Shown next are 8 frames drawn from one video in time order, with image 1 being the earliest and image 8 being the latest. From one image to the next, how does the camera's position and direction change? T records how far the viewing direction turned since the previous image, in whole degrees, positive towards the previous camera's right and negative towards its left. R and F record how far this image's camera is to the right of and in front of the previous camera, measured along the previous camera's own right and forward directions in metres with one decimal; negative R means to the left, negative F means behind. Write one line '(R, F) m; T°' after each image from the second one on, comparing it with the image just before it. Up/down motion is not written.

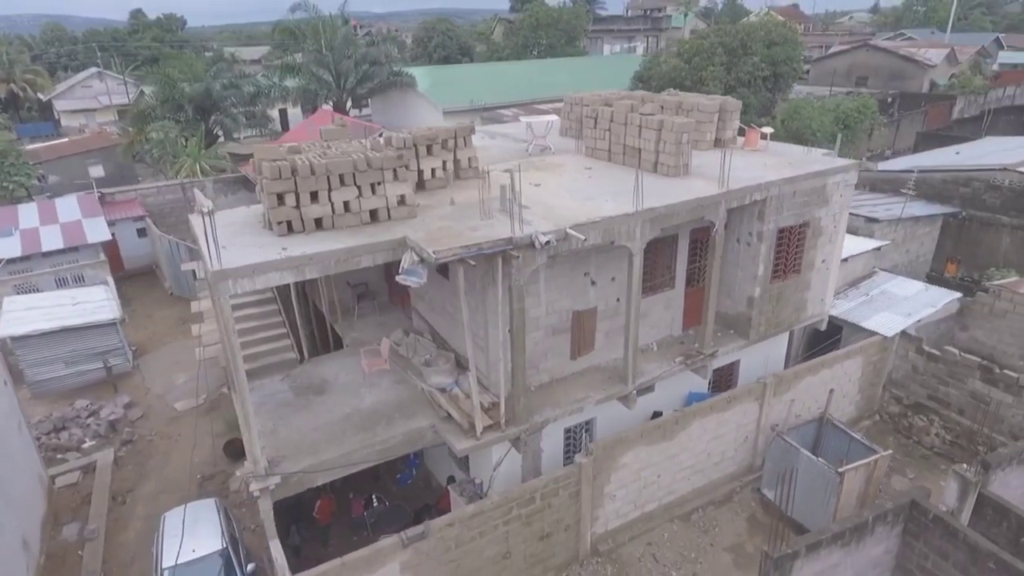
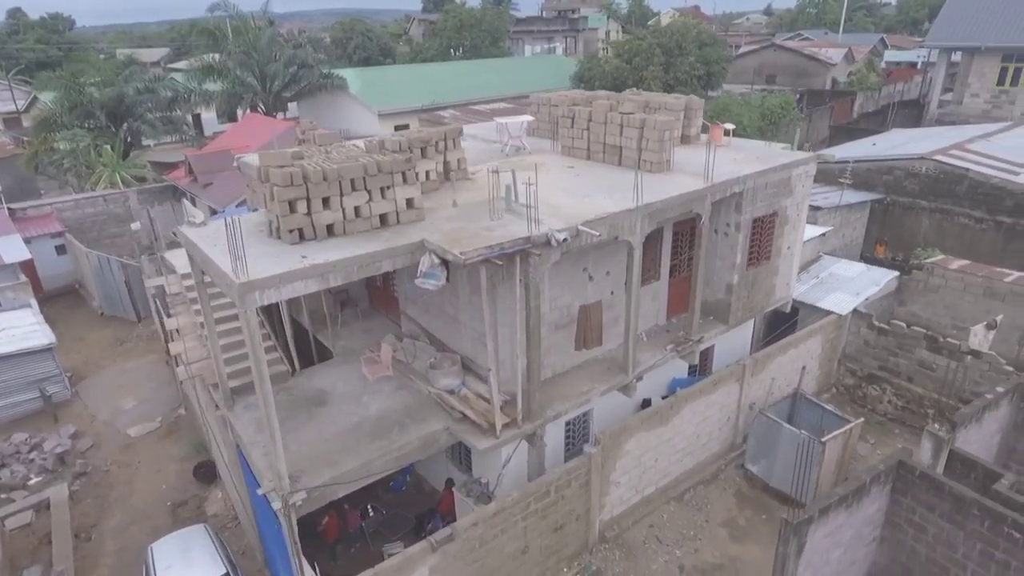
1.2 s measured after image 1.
(-1.3, 0.0) m; +7°
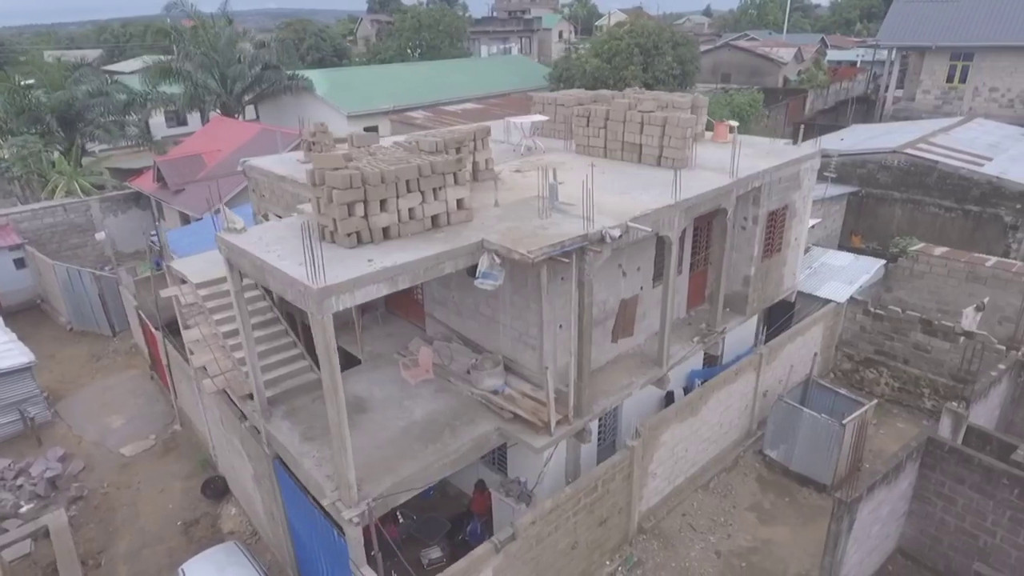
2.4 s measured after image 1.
(-1.4, 0.0) m; +5°
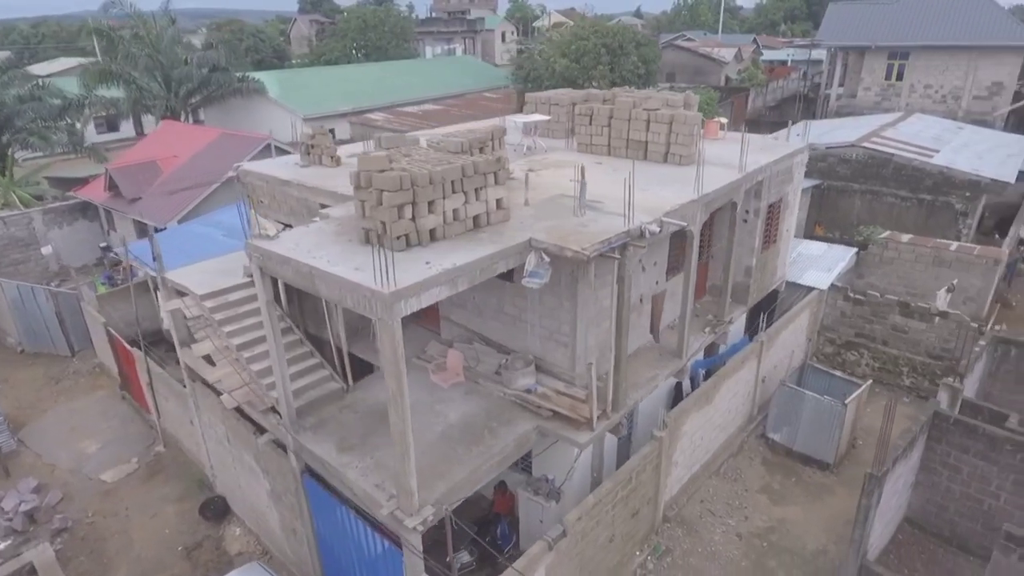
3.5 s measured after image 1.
(-1.4, +0.1) m; +5°
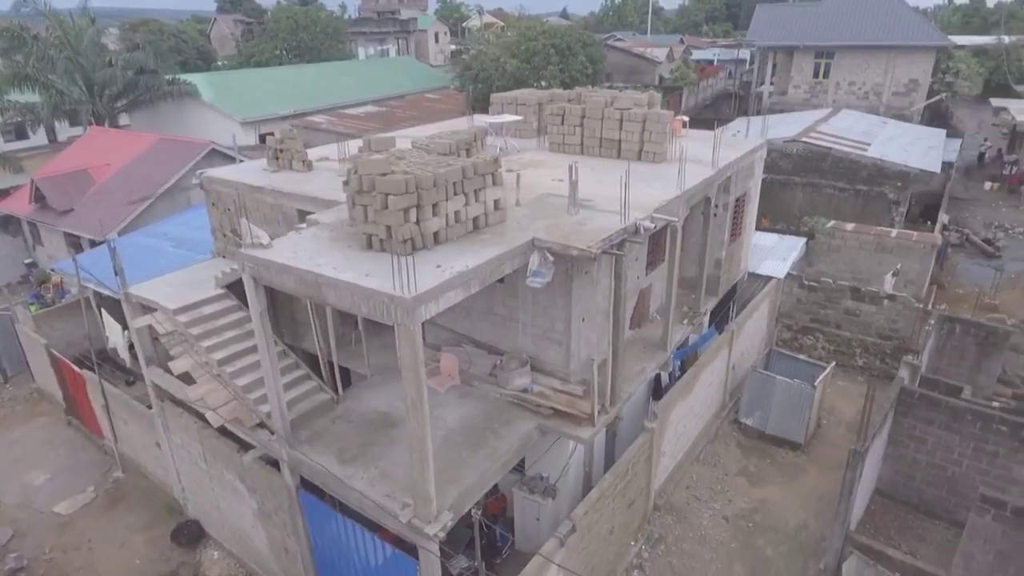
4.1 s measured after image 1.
(-0.9, 0.0) m; +6°
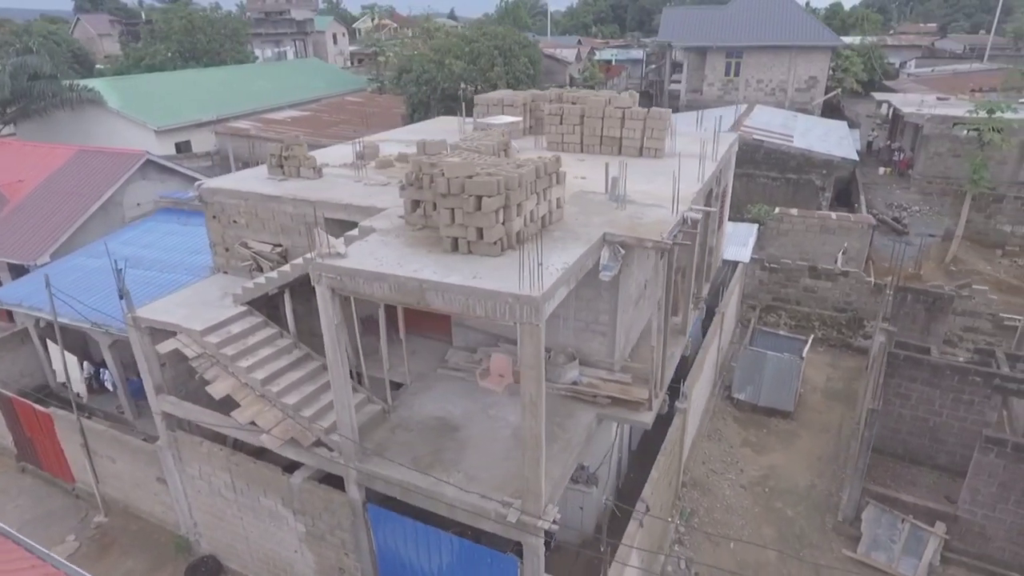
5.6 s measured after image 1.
(-2.4, 0.0) m; +9°
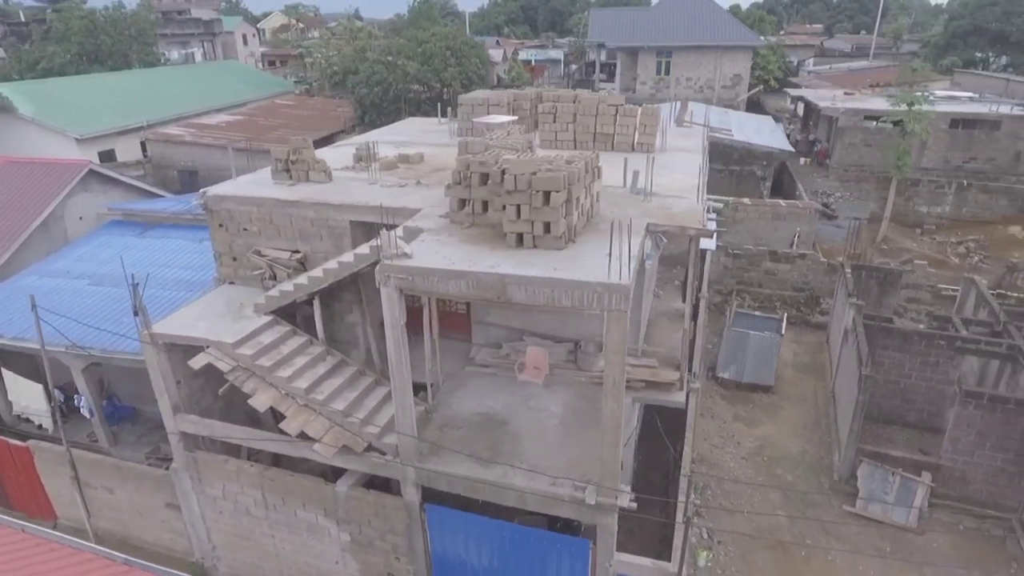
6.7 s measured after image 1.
(-1.9, -0.1) m; +8°
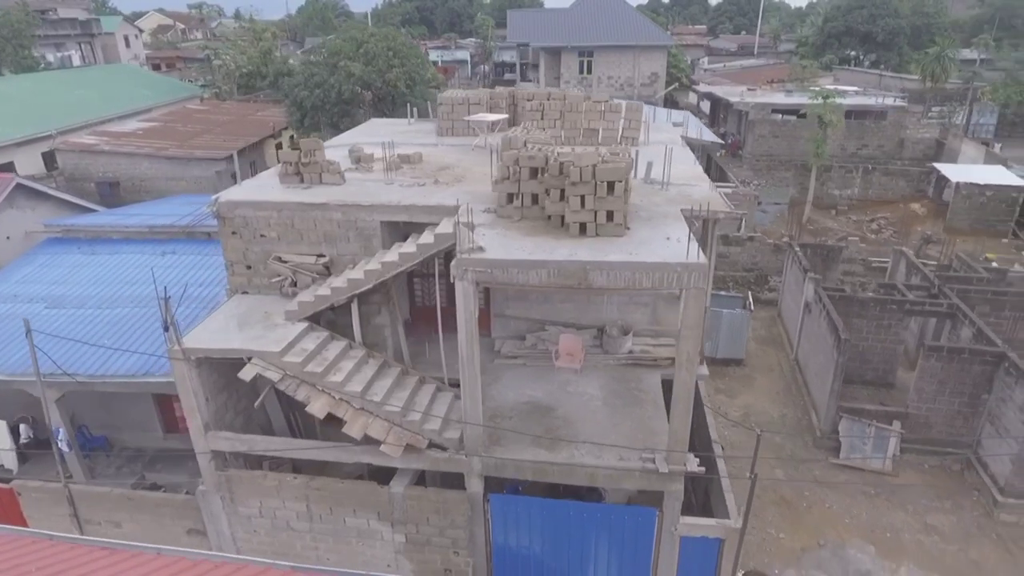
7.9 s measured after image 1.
(-2.2, -0.1) m; +9°
